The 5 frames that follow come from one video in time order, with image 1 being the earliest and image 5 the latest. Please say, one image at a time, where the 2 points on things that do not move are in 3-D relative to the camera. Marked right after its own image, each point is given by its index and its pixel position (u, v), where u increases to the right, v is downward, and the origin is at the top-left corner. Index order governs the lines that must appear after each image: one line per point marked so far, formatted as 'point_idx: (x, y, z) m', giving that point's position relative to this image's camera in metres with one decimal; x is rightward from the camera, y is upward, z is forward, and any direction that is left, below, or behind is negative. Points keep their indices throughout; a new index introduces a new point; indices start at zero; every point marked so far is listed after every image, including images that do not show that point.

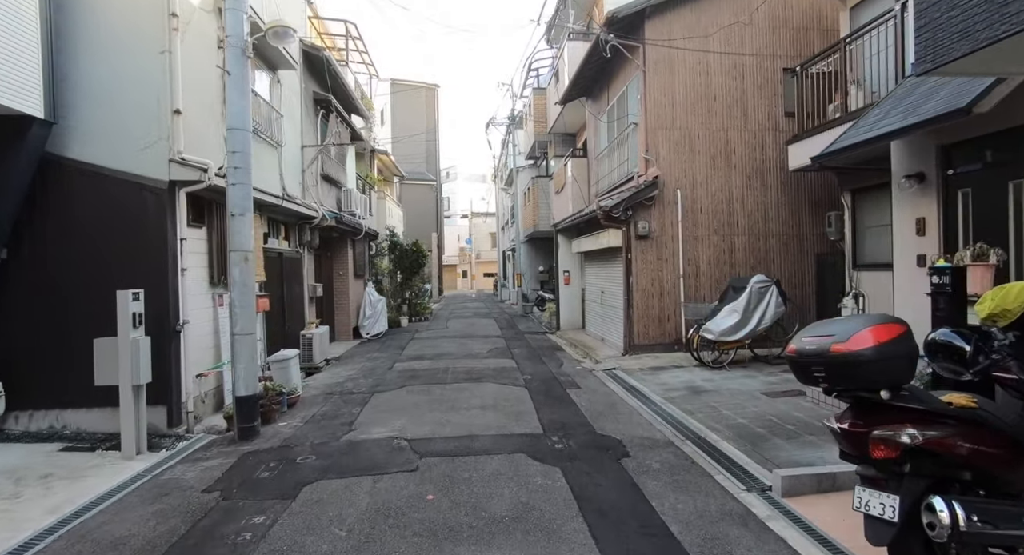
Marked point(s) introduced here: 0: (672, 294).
0: (+2.9, -0.3, +9.6) m
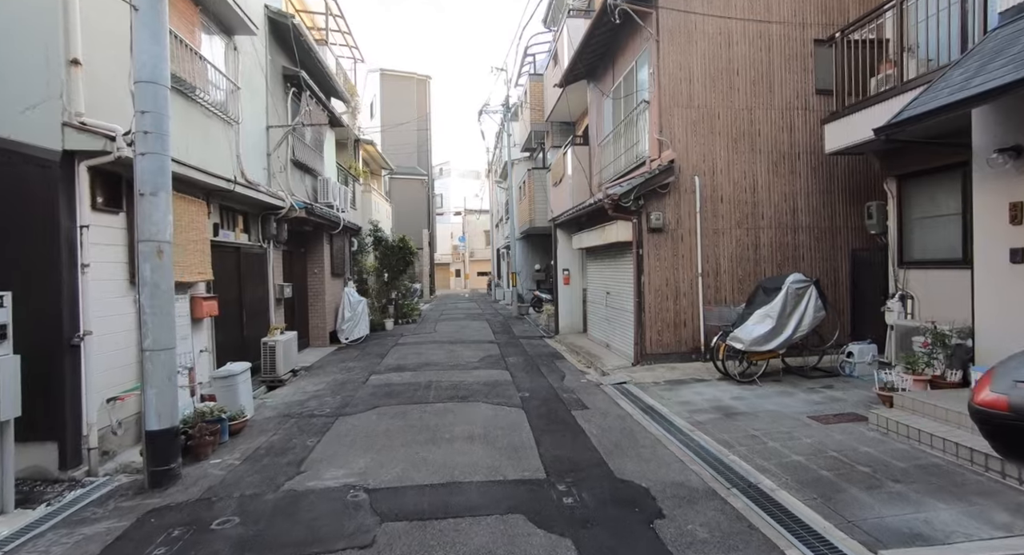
0: (+2.8, -0.3, +8.4) m
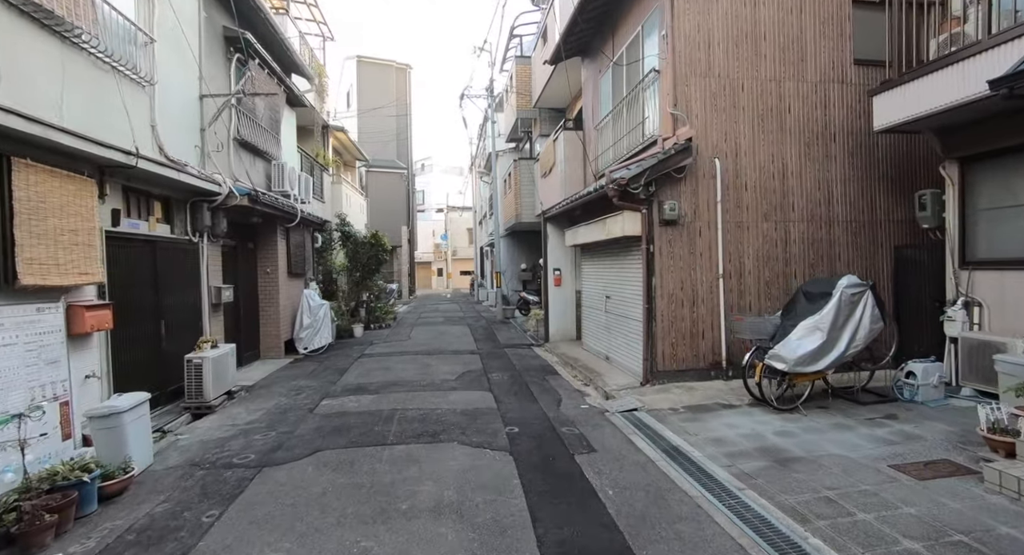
0: (+2.6, -0.3, +7.1) m
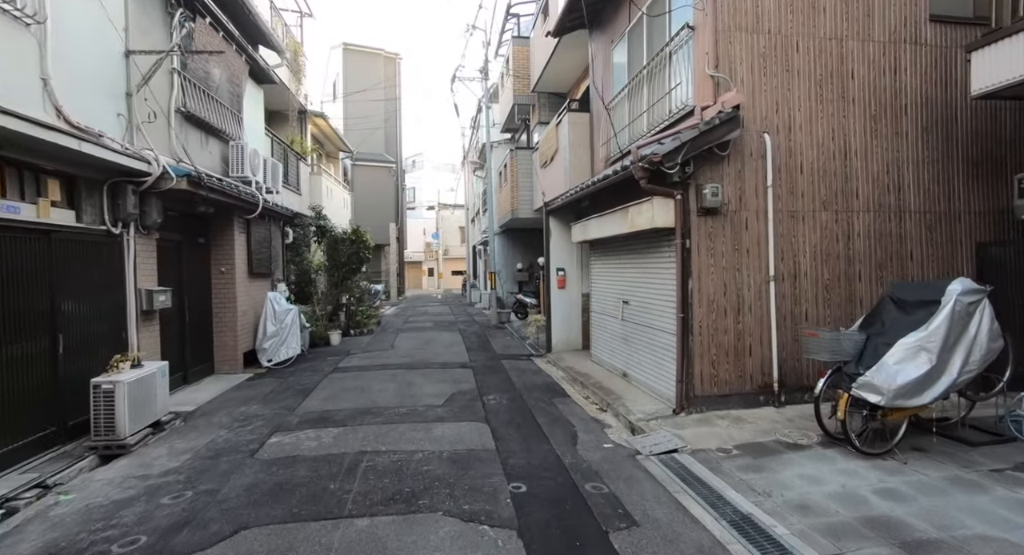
0: (+2.6, -0.3, +5.7) m
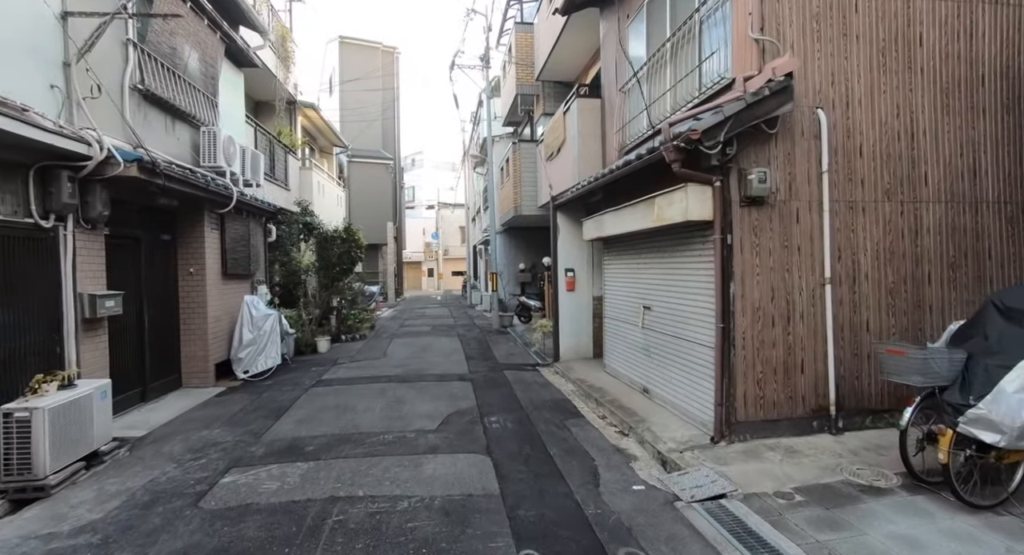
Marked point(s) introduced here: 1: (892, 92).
0: (+2.6, -0.4, +4.8) m
1: (+3.5, +1.7, +5.0) m
